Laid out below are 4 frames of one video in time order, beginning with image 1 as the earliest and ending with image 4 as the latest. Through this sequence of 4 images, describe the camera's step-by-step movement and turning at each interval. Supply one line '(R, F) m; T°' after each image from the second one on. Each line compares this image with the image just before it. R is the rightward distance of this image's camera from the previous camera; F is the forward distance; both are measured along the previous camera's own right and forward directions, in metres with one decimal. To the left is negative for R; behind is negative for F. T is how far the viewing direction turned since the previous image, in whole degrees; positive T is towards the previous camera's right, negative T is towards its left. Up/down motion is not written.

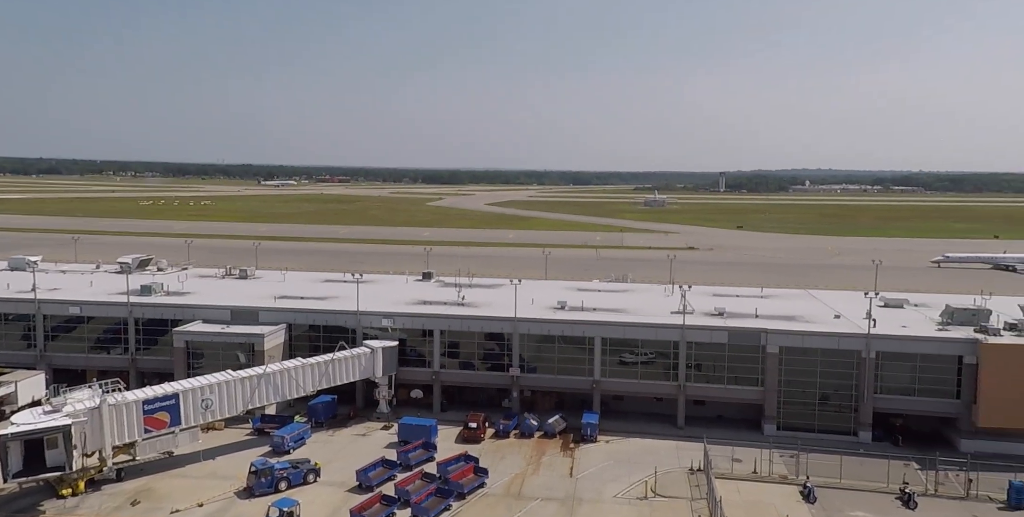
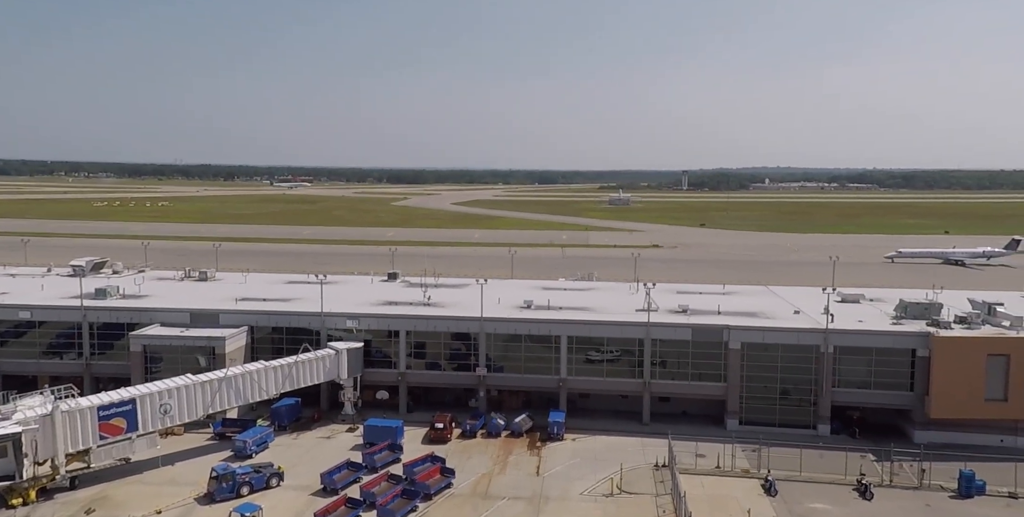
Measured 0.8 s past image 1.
(+0.4, -0.2) m; +2°
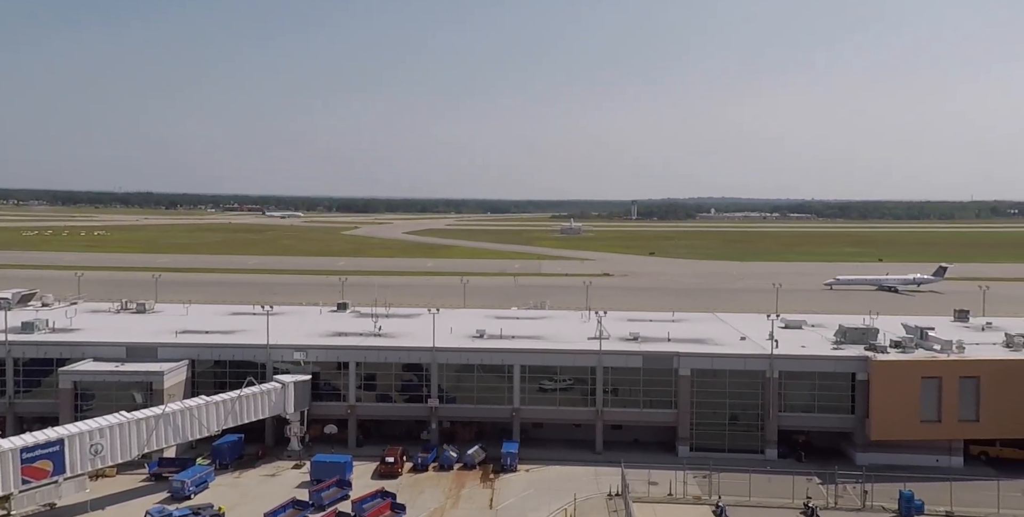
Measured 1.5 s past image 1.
(+0.2, +0.1) m; +3°
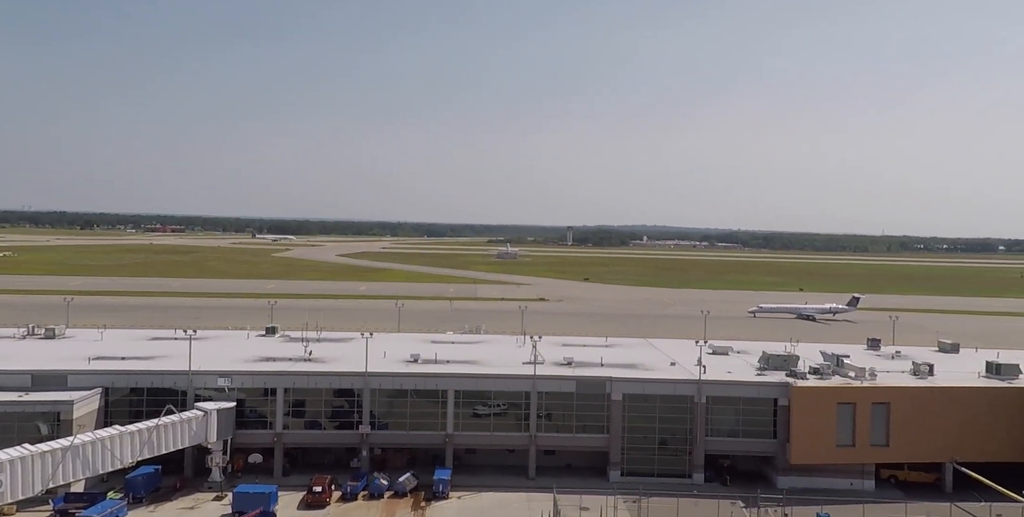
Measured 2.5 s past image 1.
(+0.4, -0.1) m; +4°
